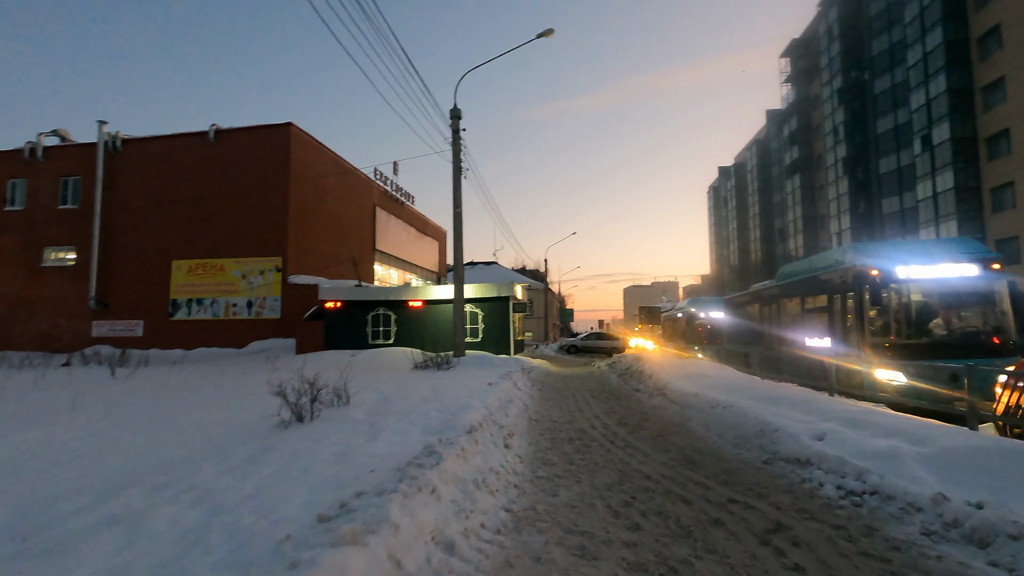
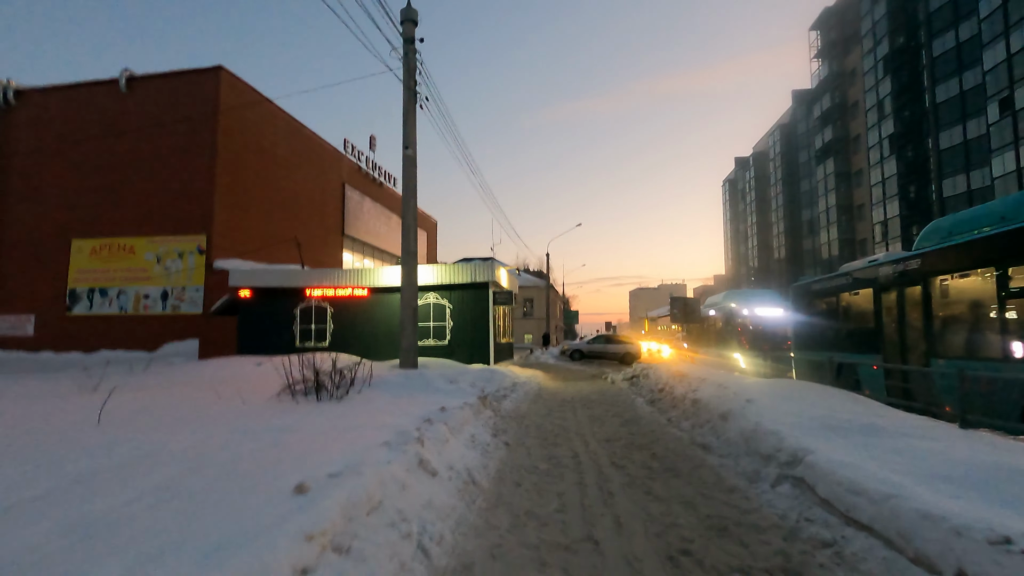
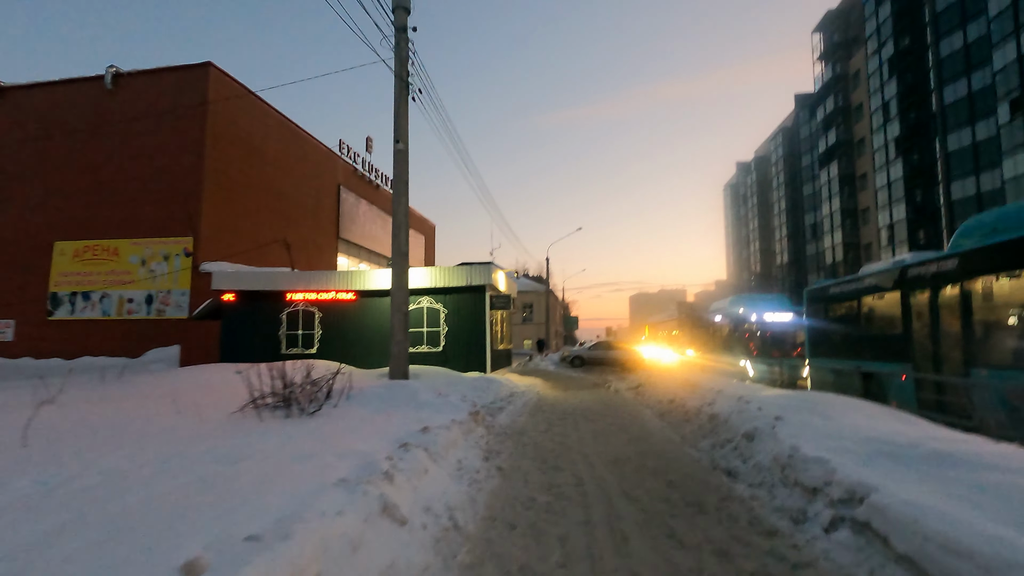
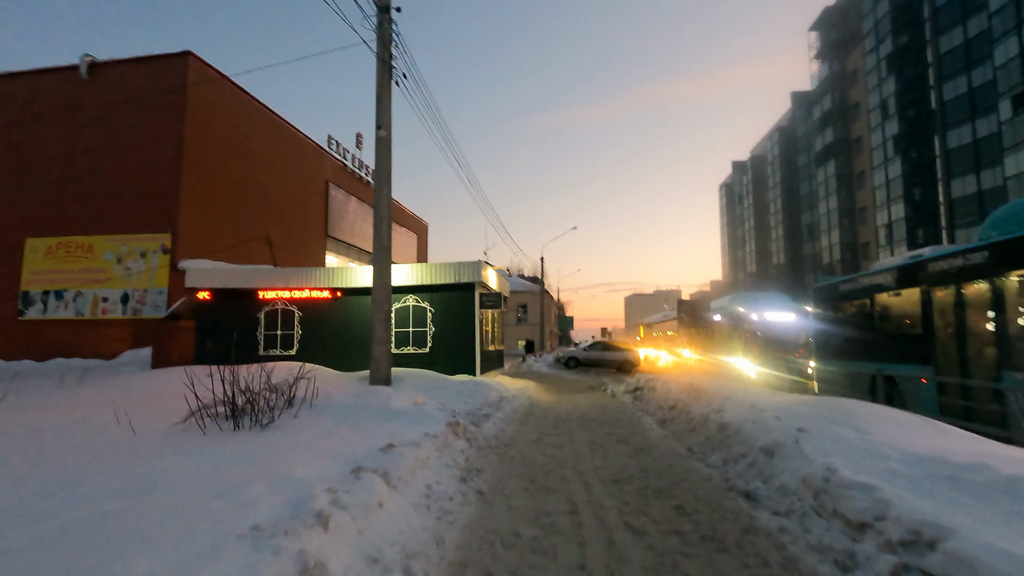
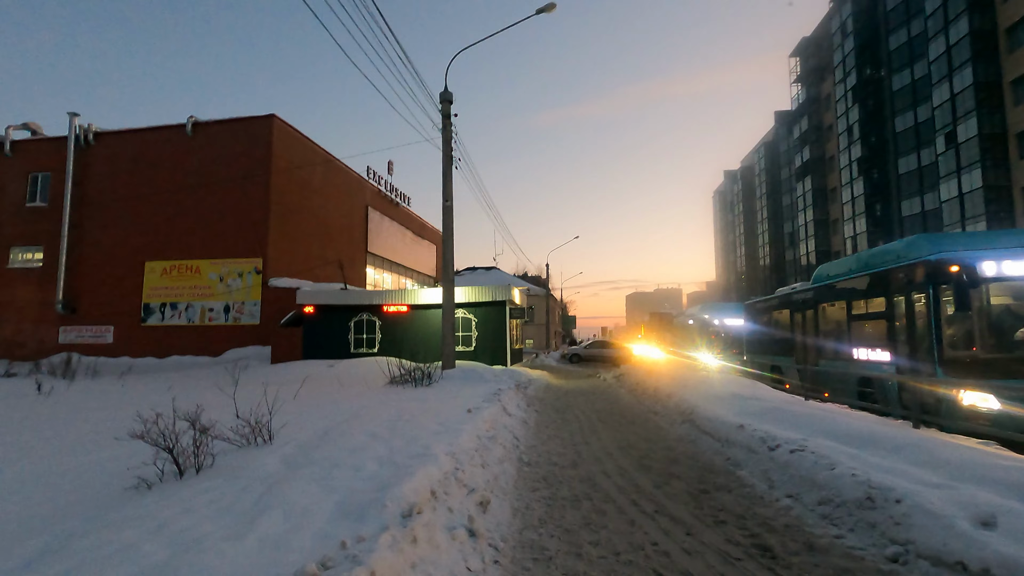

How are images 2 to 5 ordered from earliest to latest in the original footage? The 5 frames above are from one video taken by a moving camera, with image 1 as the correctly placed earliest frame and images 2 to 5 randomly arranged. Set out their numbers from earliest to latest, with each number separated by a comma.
5, 2, 3, 4
